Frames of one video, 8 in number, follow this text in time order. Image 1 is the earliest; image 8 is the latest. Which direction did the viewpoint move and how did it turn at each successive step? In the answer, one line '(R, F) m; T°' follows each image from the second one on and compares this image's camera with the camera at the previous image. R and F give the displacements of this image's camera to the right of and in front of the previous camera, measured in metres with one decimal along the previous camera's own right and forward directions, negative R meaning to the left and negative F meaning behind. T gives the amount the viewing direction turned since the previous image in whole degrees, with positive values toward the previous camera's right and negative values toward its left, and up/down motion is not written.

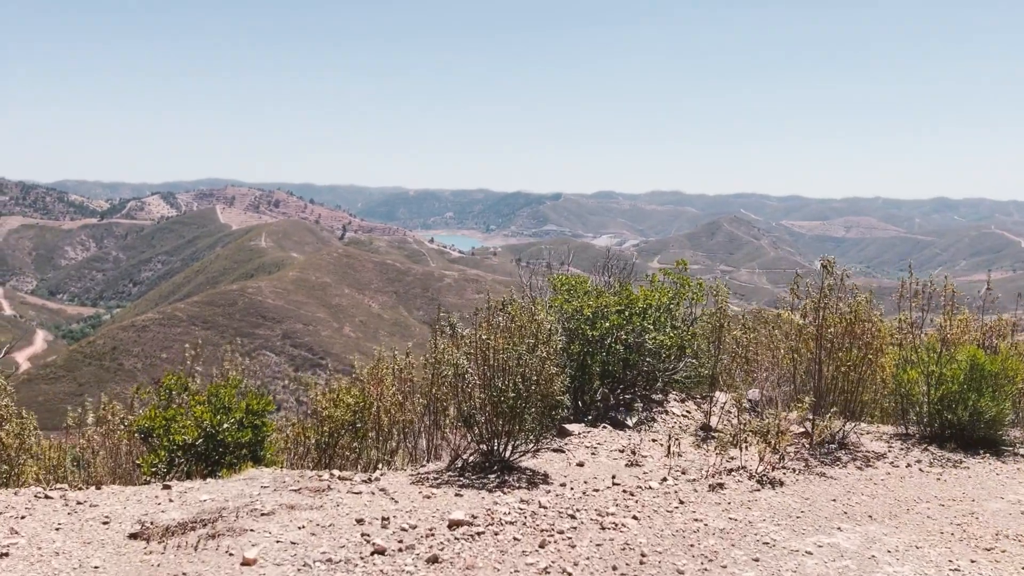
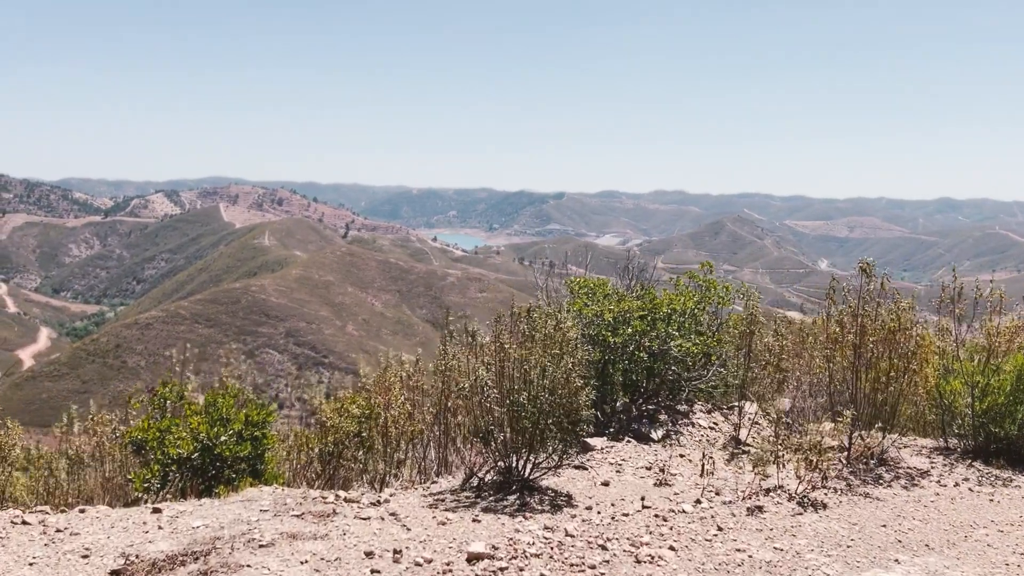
(-0.2, +0.9) m; 0°
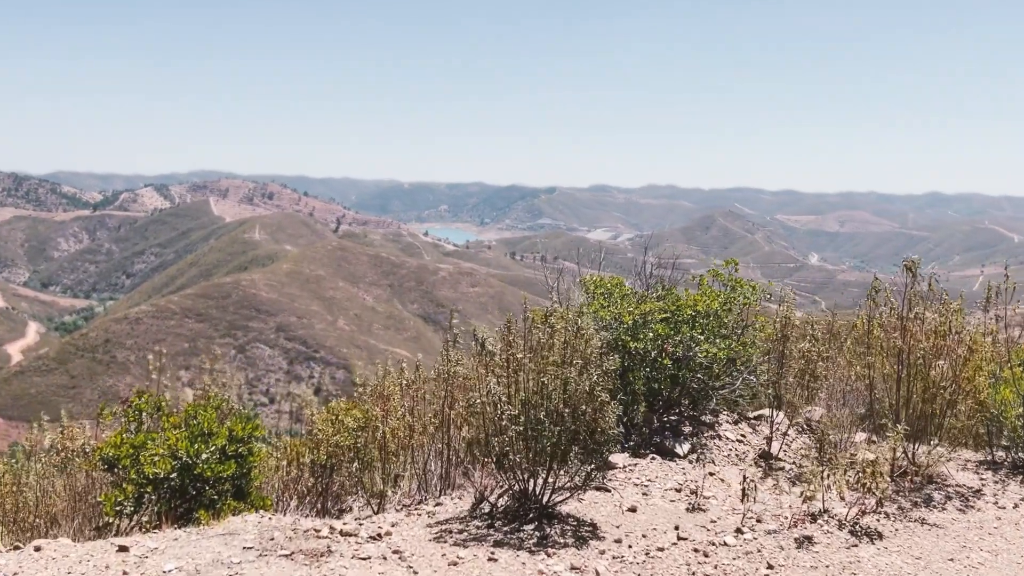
(-0.3, +1.2) m; +1°
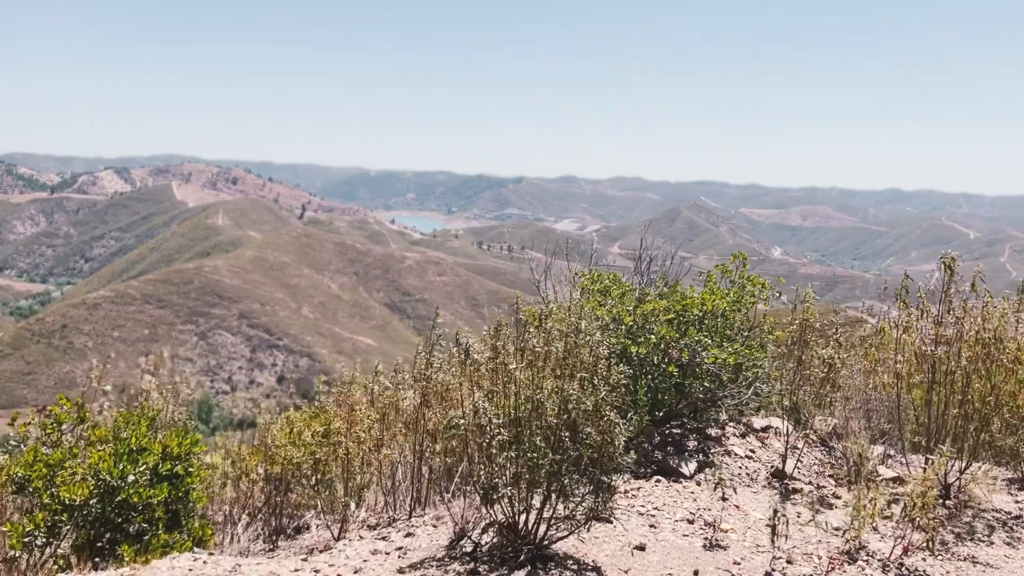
(-0.2, +1.5) m; +2°
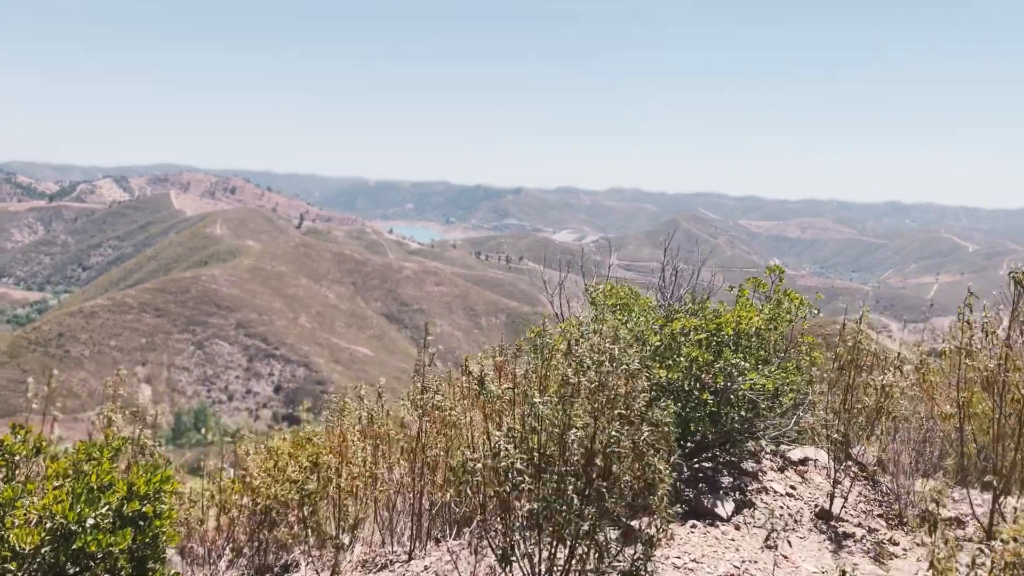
(-0.2, +1.2) m; 0°
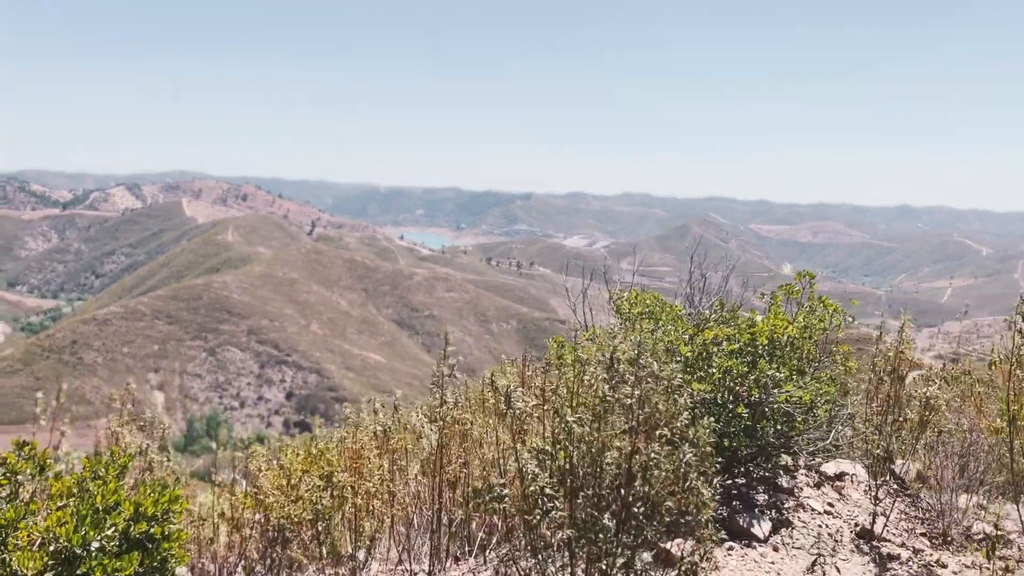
(-0.1, +0.4) m; -1°
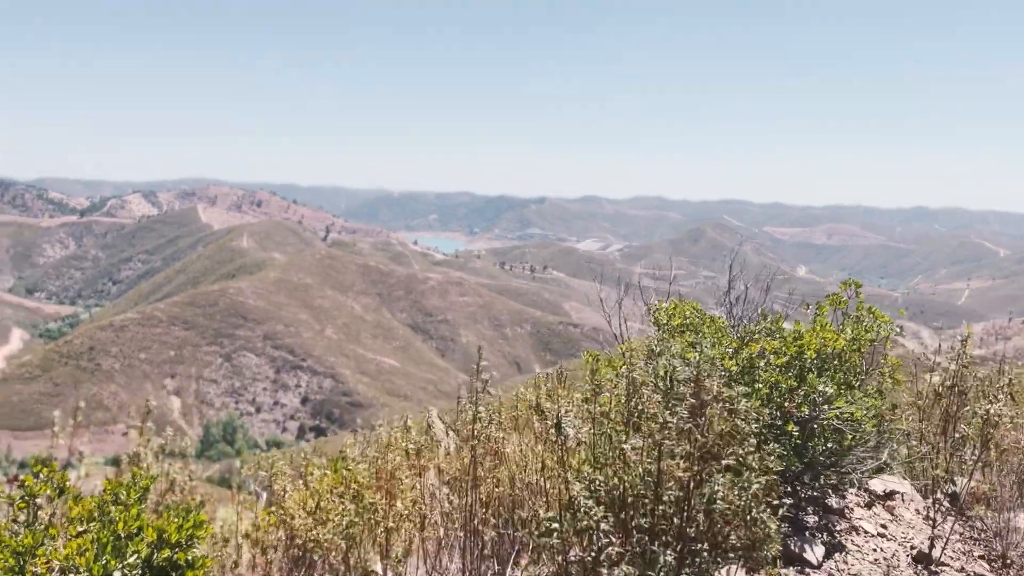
(-0.2, +0.4) m; -1°
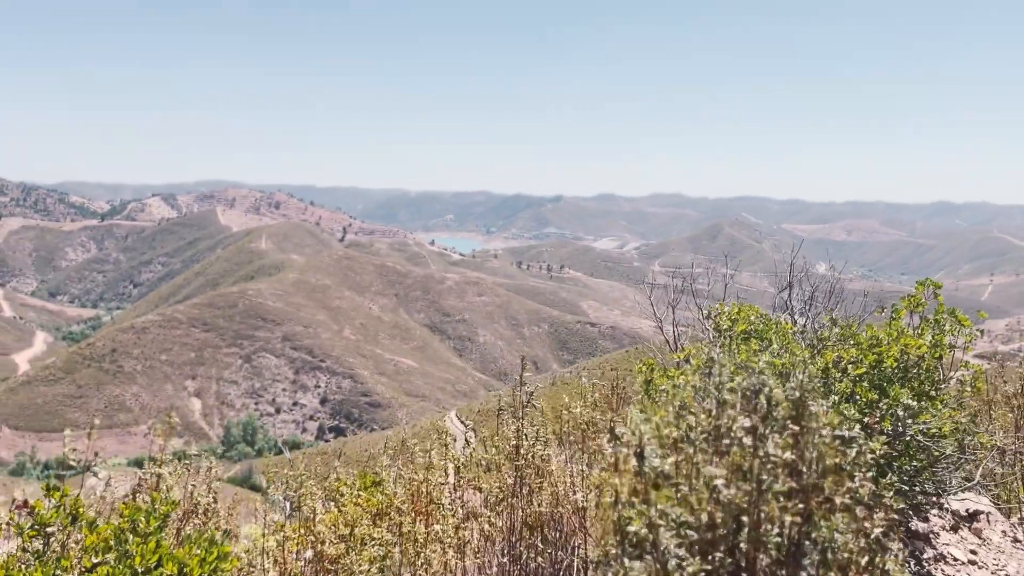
(-0.2, +0.4) m; -1°
